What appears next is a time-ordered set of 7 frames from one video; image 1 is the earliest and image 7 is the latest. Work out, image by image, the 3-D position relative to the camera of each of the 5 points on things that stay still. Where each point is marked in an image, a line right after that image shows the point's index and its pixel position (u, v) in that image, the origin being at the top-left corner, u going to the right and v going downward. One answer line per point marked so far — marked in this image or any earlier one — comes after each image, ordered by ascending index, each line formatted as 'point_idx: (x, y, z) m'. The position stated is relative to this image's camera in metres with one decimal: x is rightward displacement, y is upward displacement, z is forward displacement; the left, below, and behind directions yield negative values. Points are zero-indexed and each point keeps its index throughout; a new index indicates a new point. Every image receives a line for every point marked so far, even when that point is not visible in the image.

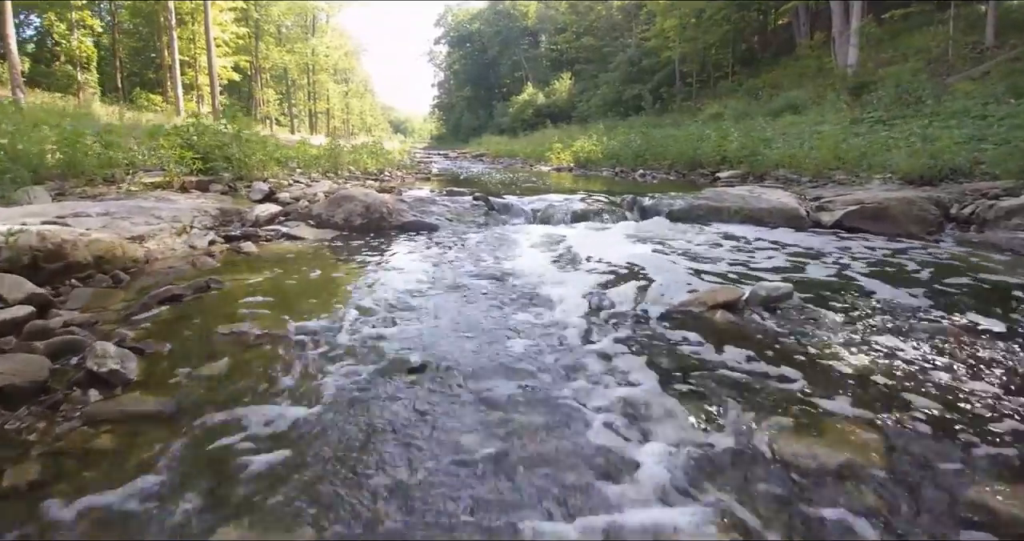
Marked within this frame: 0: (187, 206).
0: (-5.2, +1.0, +8.8) m
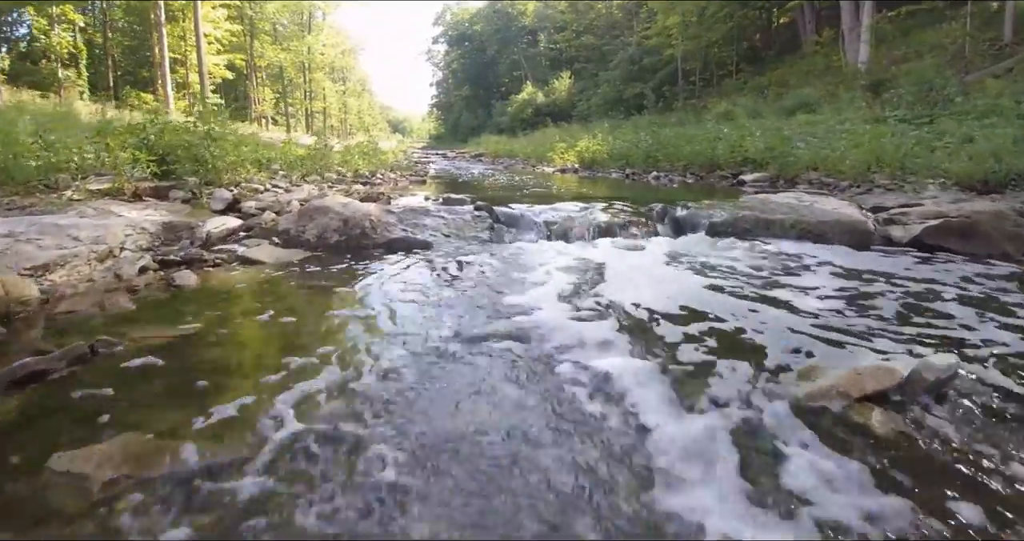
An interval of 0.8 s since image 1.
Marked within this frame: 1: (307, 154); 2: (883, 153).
0: (-5.1, +0.6, +7.1) m
1: (-6.8, +3.9, +18.1) m
2: (+10.4, +3.3, +15.5) m
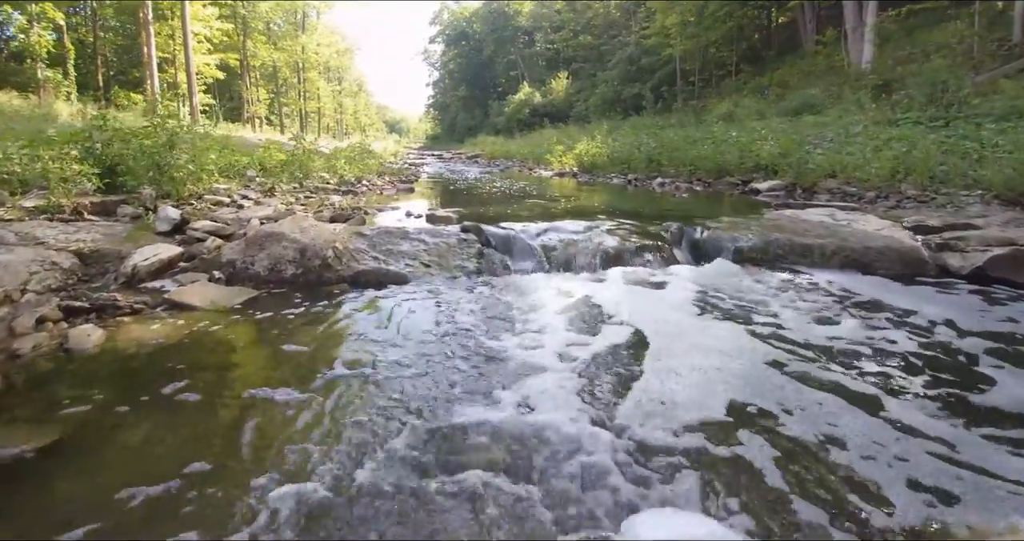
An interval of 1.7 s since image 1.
0: (-5.2, +0.2, +5.9) m
1: (-6.9, +3.5, +16.8) m
2: (+10.2, +2.9, +14.3) m
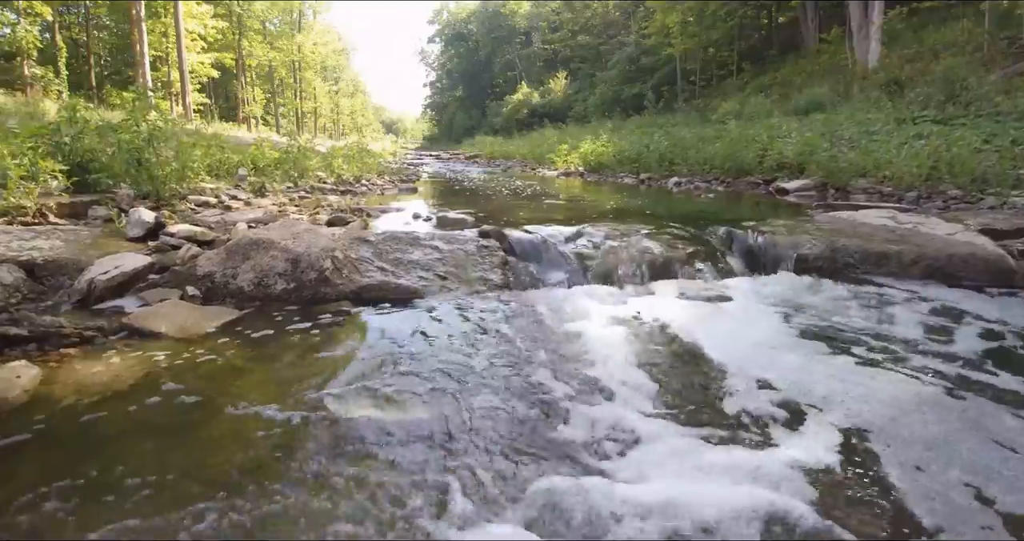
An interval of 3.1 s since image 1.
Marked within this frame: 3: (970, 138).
0: (-4.8, 0.0, +4.8) m
1: (-6.6, +3.3, +15.8) m
2: (+10.5, +2.7, +13.3) m
3: (+14.6, +4.2, +17.2) m
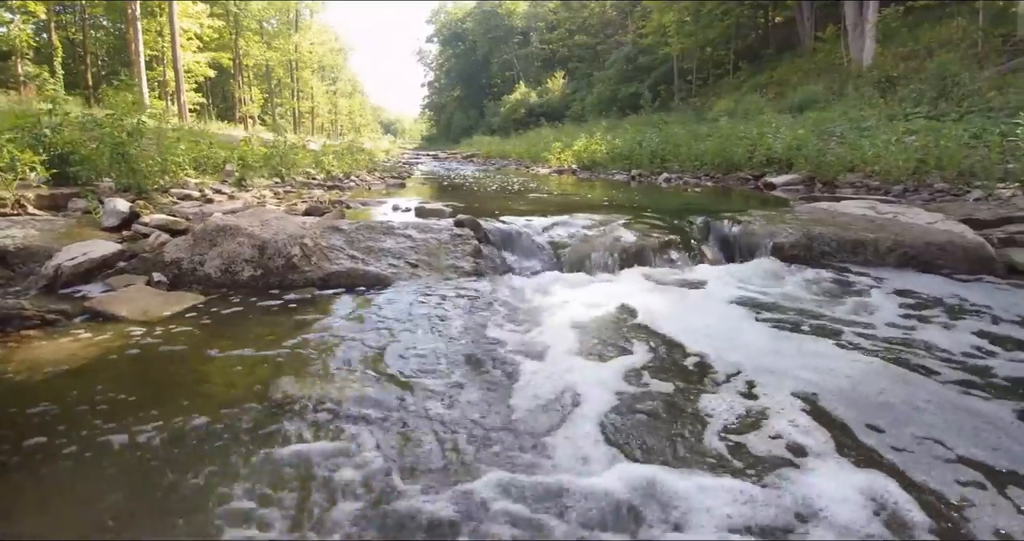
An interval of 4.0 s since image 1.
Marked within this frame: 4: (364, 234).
0: (-5.1, +0.2, +4.8) m
1: (-7.0, +3.4, +15.7) m
2: (+10.2, +2.9, +13.3) m
3: (+14.2, +4.3, +17.2) m
4: (-1.6, +0.4, +5.9) m
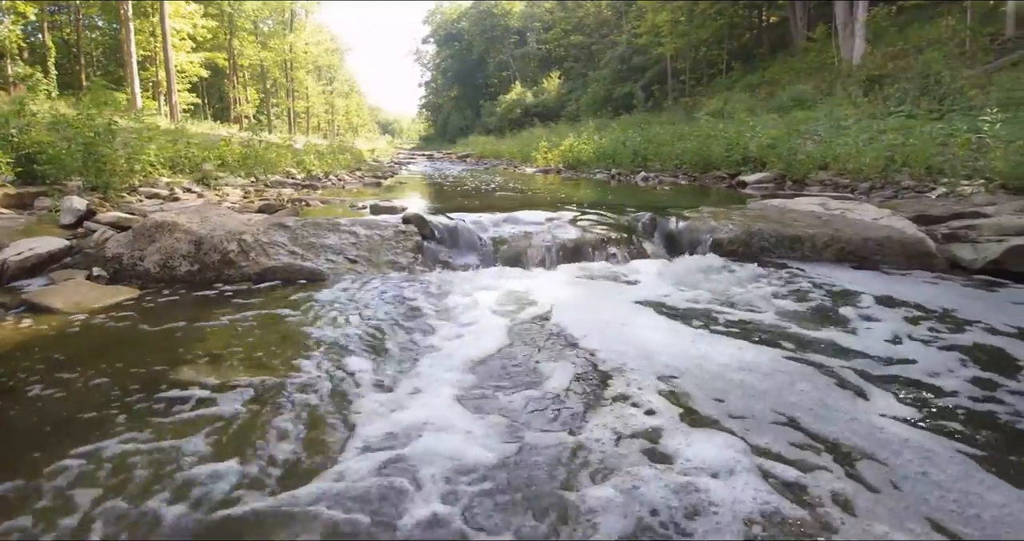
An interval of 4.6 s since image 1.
0: (-5.8, +0.2, +4.9) m
1: (-7.6, +3.4, +15.8) m
2: (+9.5, +3.0, +13.4) m
3: (+13.6, +4.4, +17.3) m
4: (-2.2, +0.4, +6.0) m
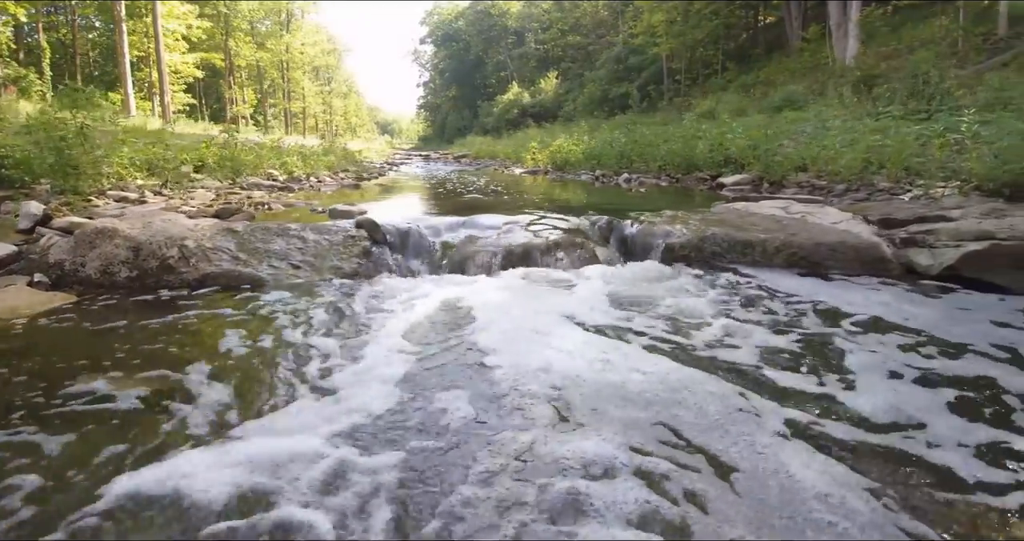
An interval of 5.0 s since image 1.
0: (-6.3, +0.1, +4.9) m
1: (-8.2, +3.4, +15.8) m
2: (+9.0, +2.9, +13.4) m
3: (+13.0, +4.4, +17.3) m
4: (-2.8, +0.4, +6.0) m
